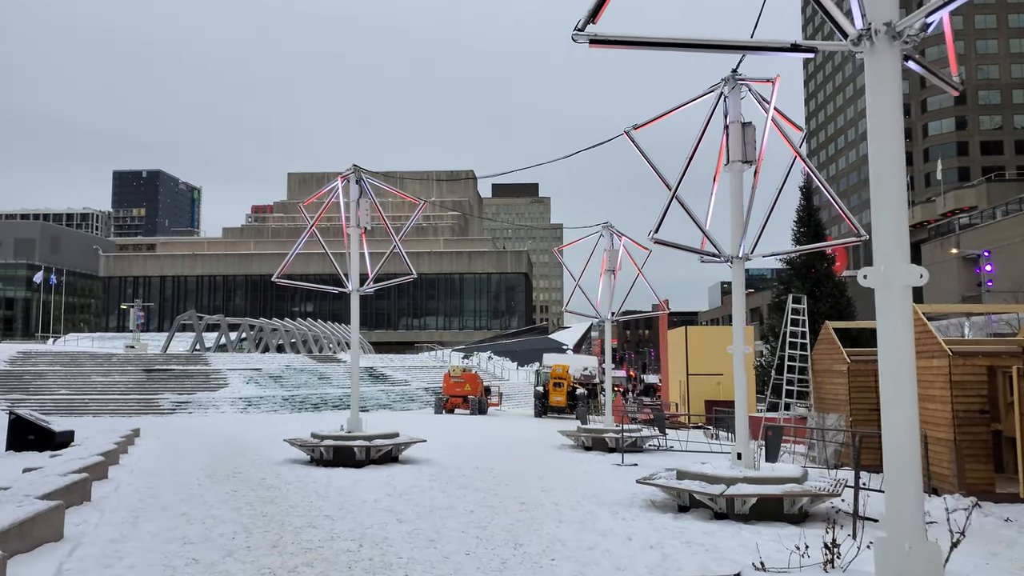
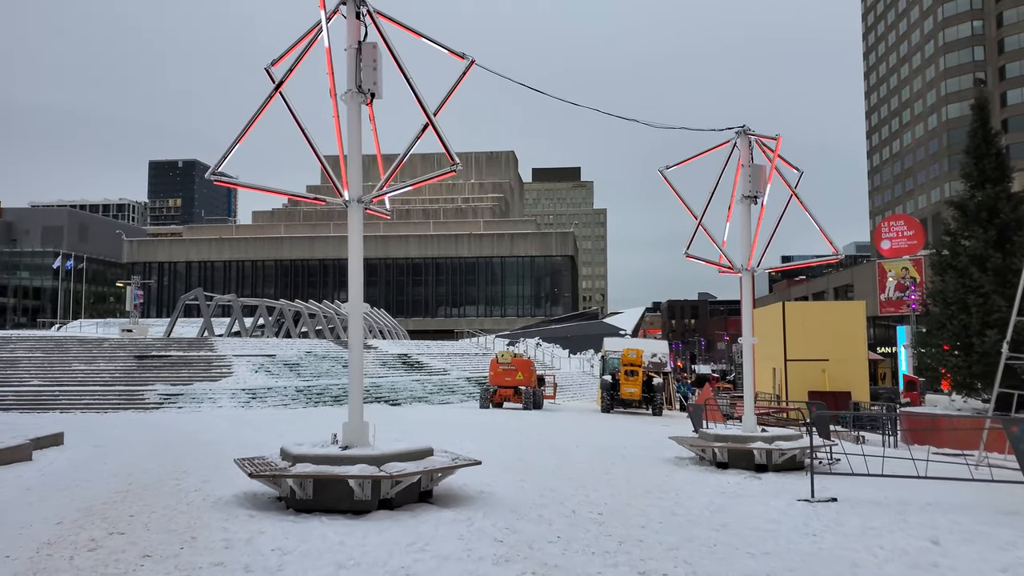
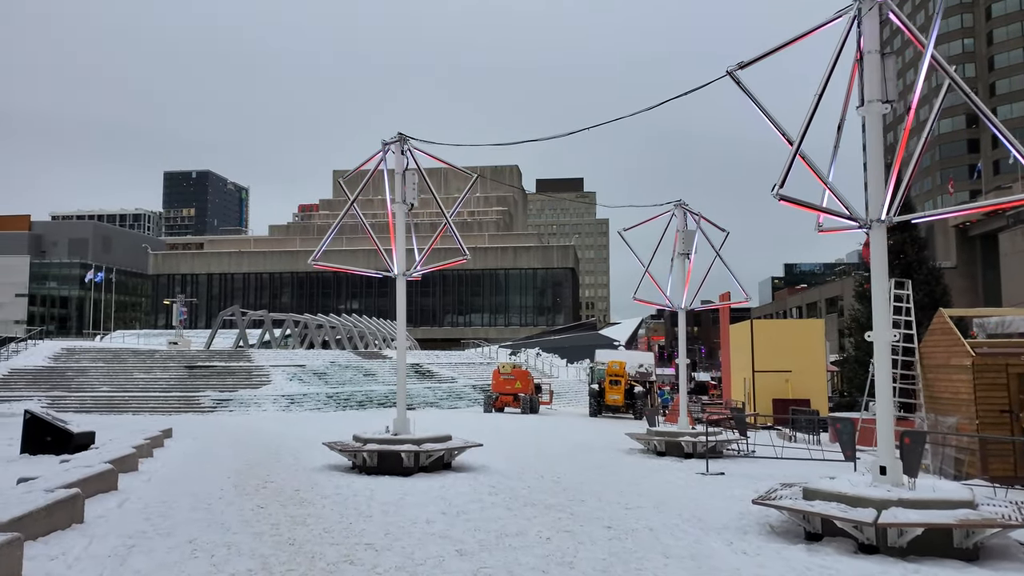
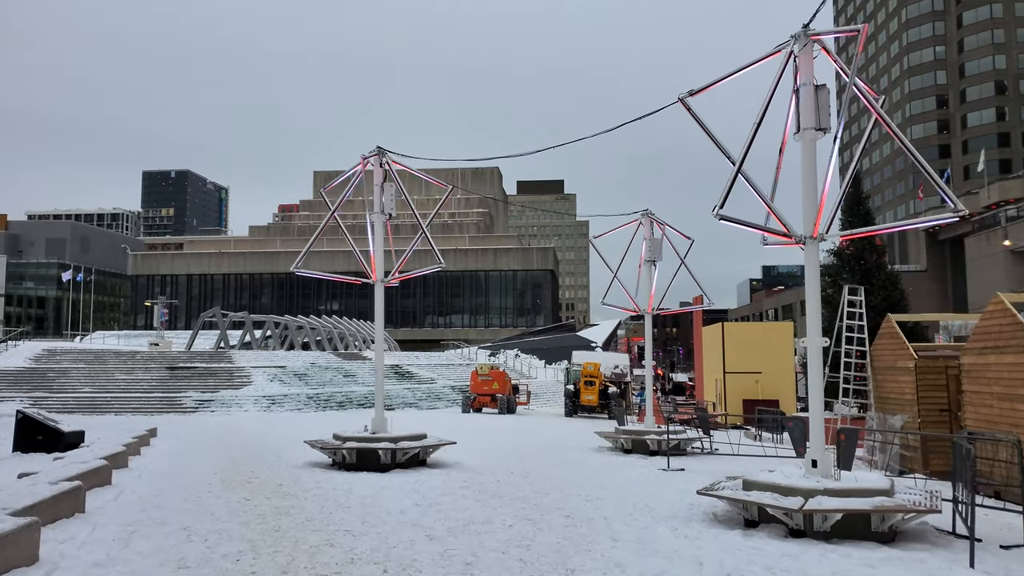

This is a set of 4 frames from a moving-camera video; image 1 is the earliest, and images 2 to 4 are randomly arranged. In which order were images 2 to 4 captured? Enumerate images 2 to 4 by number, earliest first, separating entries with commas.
4, 3, 2
